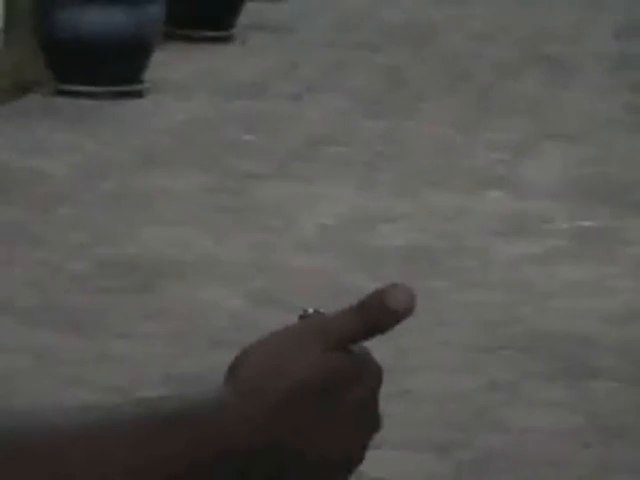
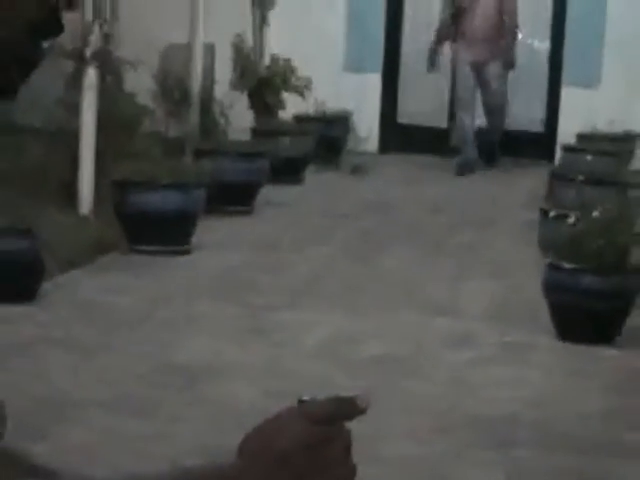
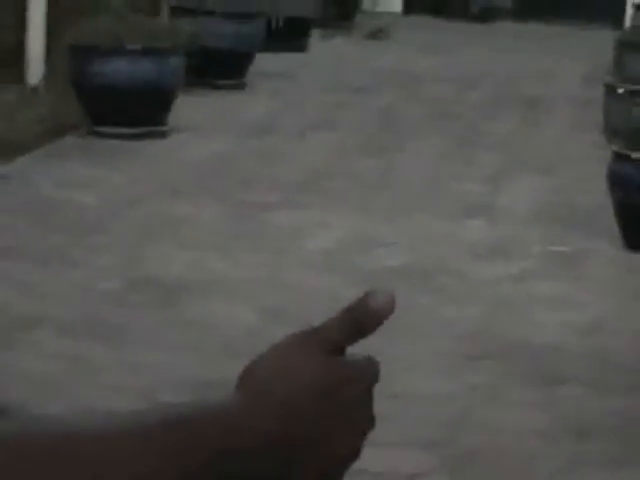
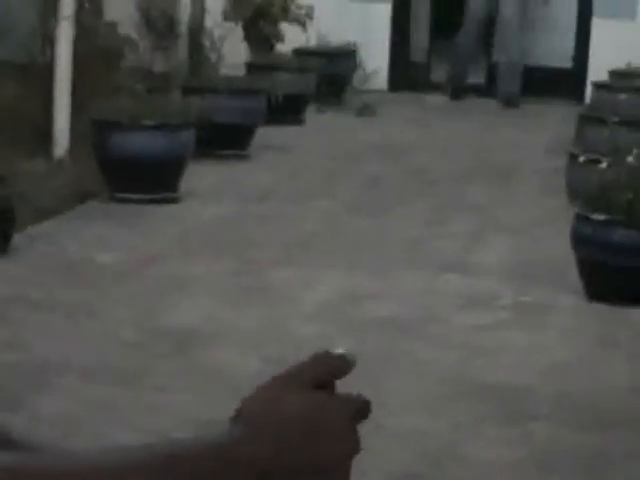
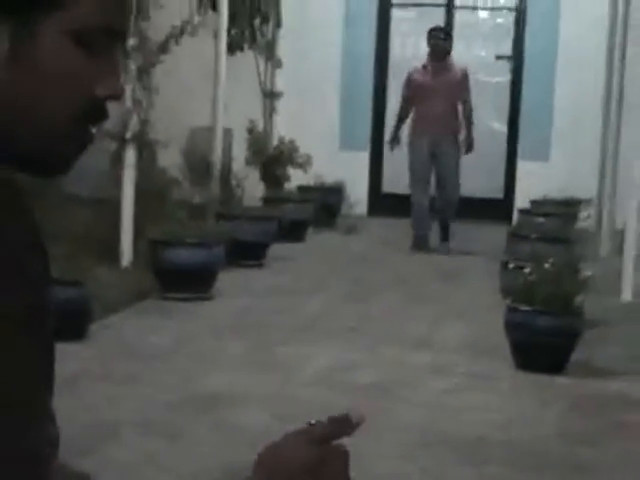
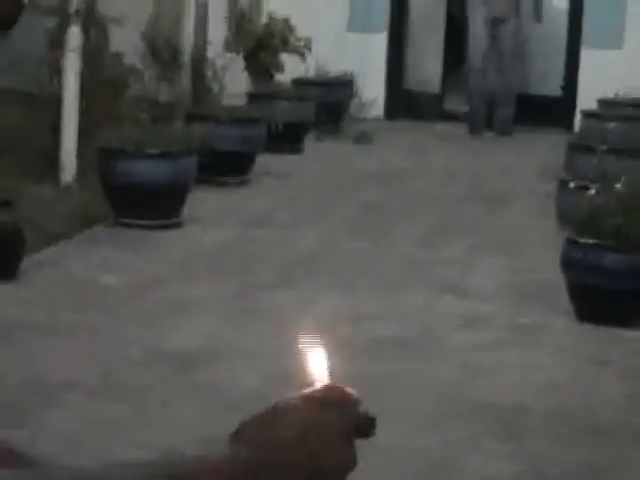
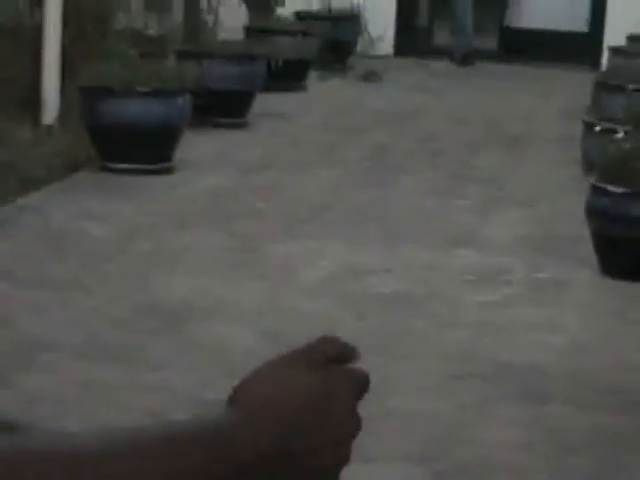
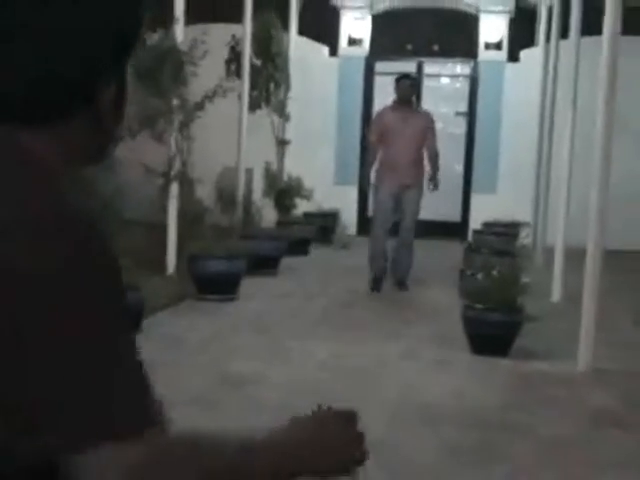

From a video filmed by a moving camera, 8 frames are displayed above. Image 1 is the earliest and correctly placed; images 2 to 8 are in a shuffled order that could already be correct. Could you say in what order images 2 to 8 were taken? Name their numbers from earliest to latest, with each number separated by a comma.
3, 7, 4, 6, 2, 5, 8
